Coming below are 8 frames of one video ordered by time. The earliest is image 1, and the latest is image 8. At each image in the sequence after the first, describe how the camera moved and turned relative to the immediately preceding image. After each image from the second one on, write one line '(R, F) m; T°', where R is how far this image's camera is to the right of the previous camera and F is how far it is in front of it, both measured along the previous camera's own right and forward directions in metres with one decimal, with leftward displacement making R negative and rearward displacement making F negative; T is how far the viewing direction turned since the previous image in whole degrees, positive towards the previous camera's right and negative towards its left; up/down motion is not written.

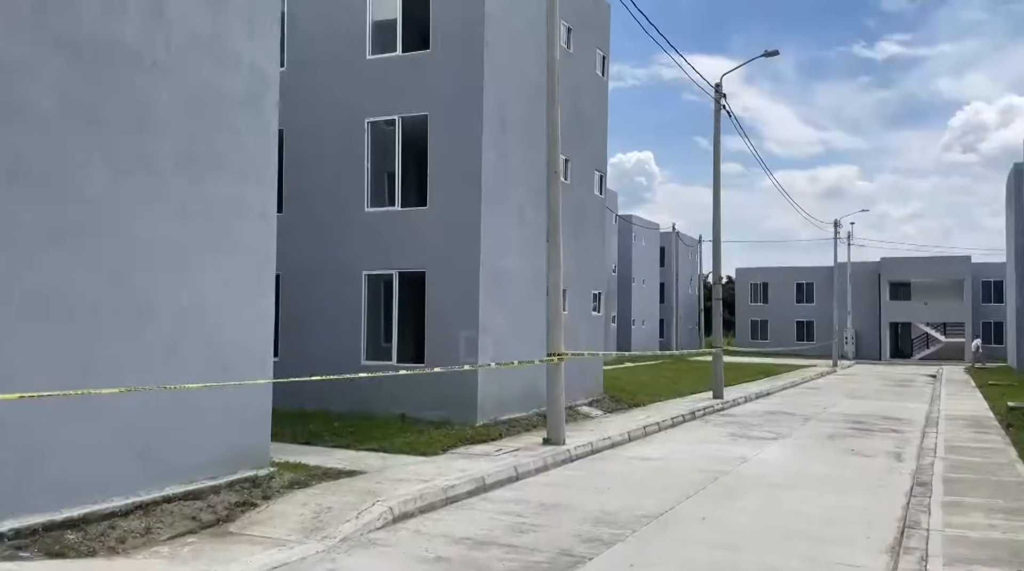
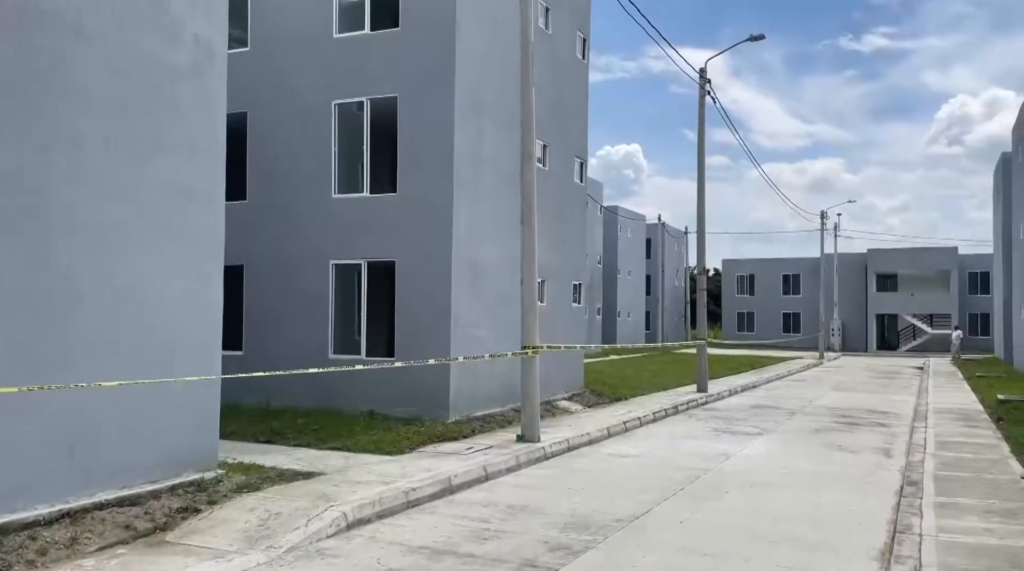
(+0.2, +0.7) m; +1°
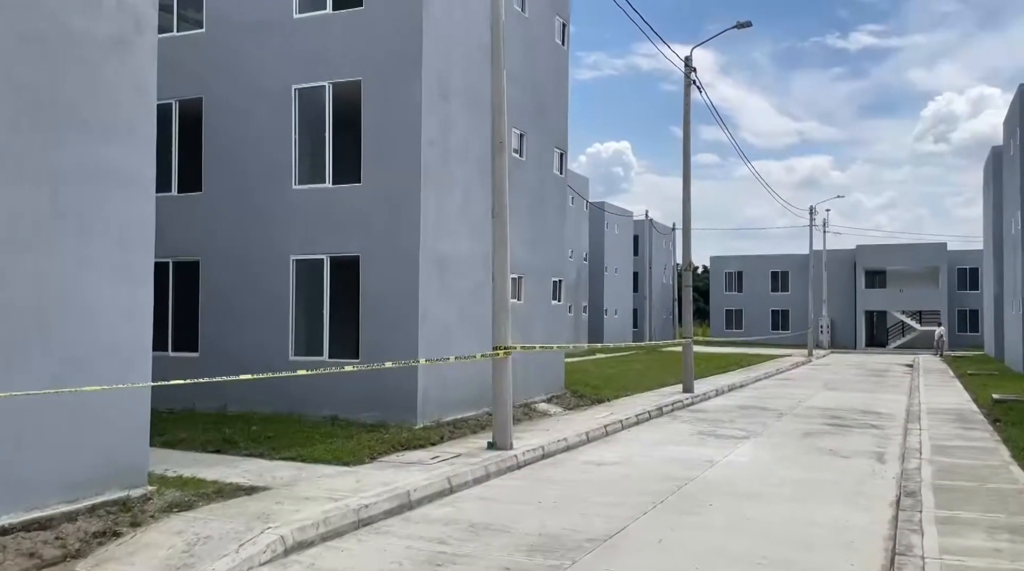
(+0.3, +0.9) m; +1°
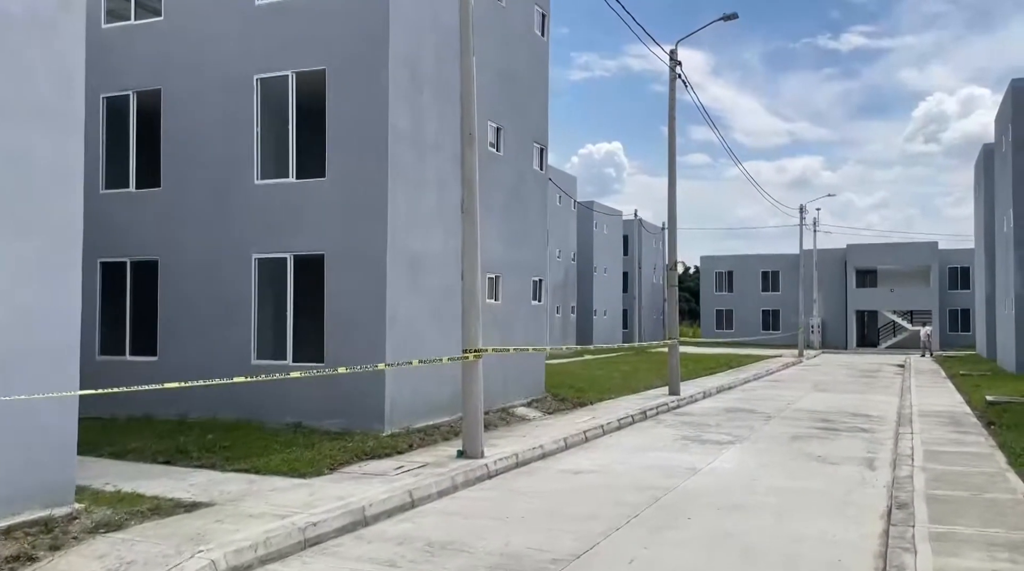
(+0.3, +0.7) m; 0°
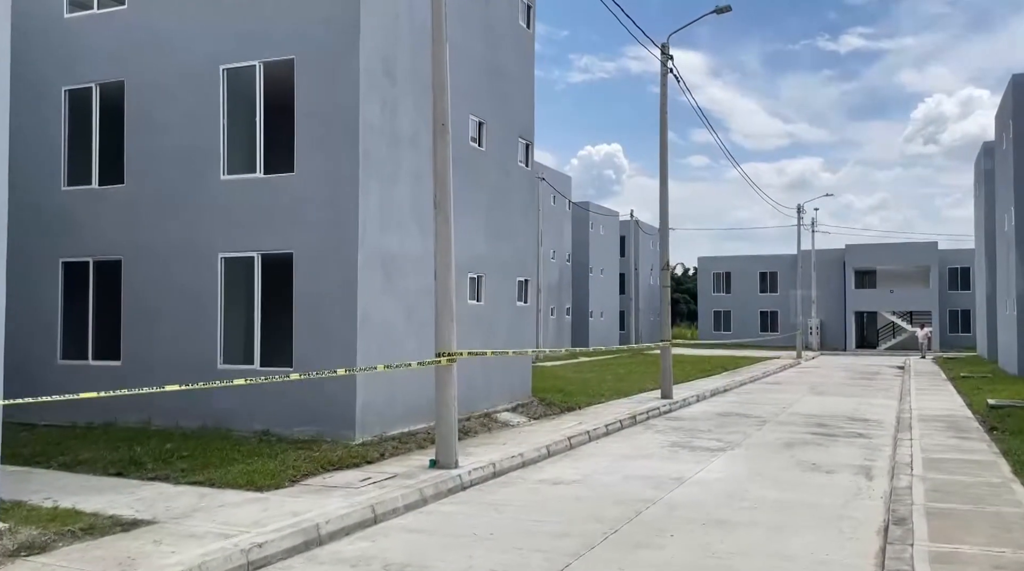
(+0.3, +0.7) m; 0°
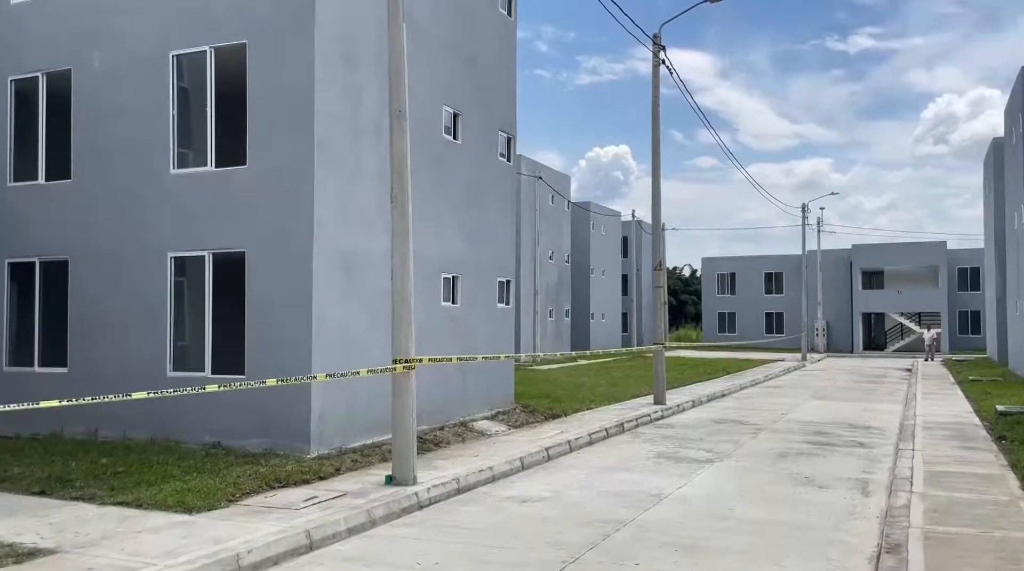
(+0.5, +0.9) m; -1°
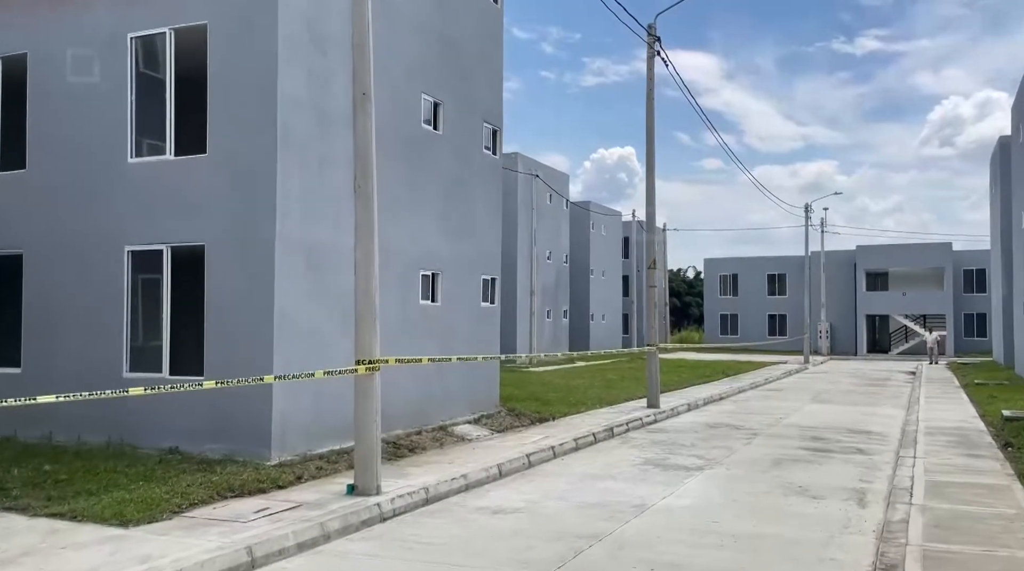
(+0.3, +0.7) m; 0°
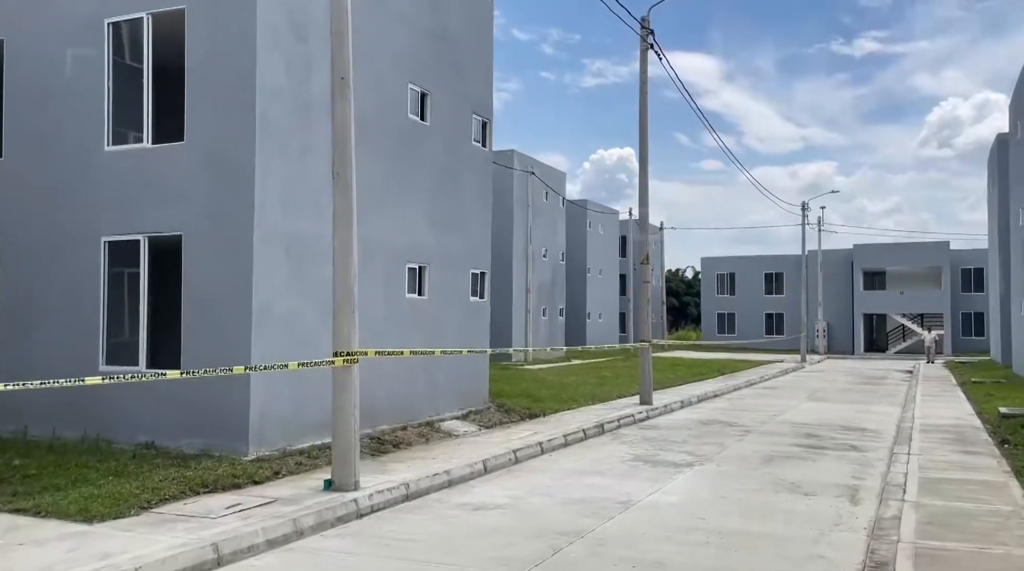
(+0.2, +0.3) m; 0°
